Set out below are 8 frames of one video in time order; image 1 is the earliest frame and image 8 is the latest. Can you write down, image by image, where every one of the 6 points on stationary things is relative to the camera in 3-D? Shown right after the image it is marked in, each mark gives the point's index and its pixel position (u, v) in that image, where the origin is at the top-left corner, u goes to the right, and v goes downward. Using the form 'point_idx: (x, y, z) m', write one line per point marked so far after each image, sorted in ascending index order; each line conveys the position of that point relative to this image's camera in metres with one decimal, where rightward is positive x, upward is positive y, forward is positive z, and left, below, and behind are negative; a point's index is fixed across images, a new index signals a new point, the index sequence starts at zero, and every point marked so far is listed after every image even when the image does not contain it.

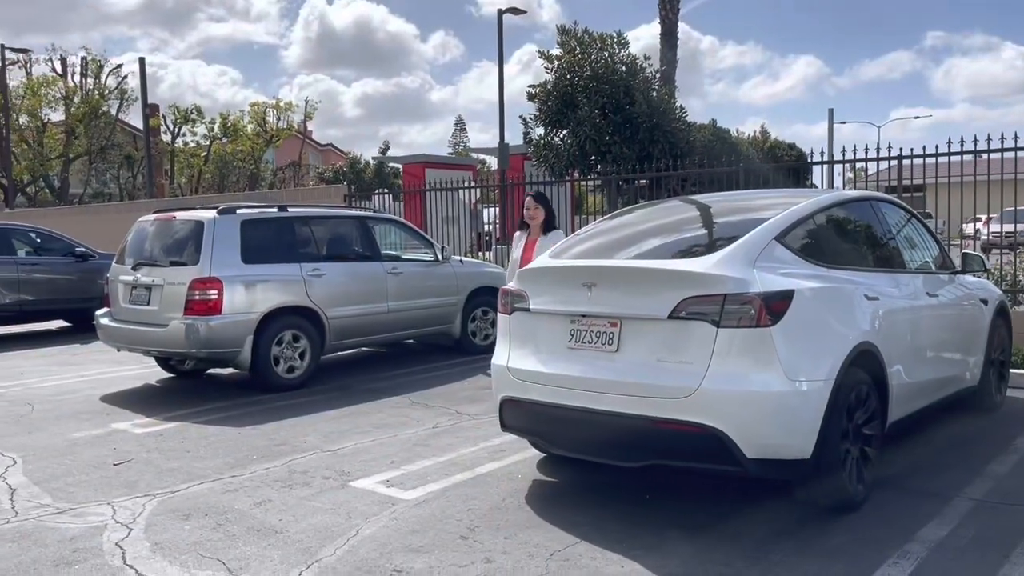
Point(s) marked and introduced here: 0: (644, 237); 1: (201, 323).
0: (+1.1, +0.4, +5.5) m
1: (-3.1, -0.4, +8.5) m
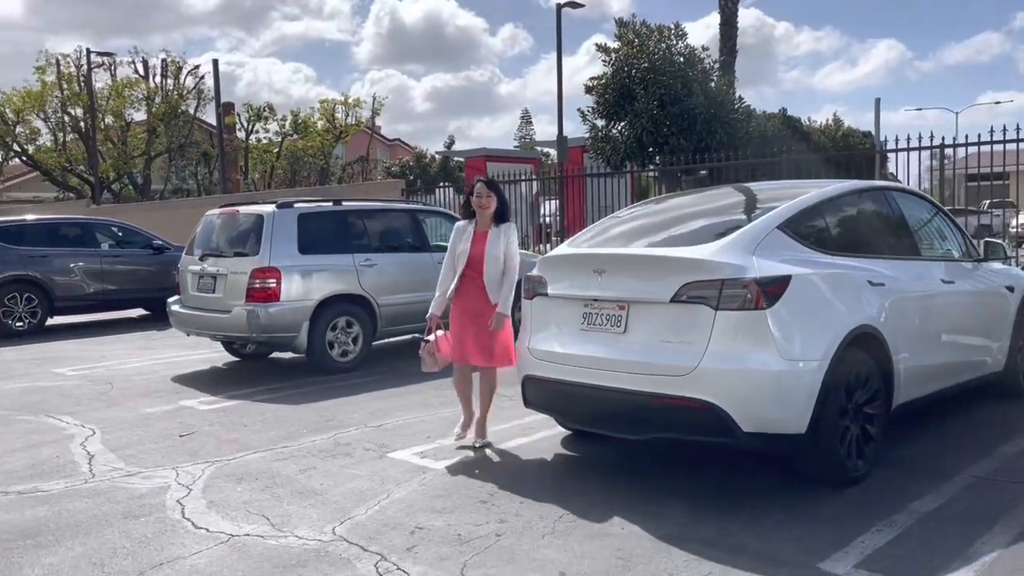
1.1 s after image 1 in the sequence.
0: (+1.3, +0.5, +5.8) m
1: (-2.7, -0.2, +9.1) m
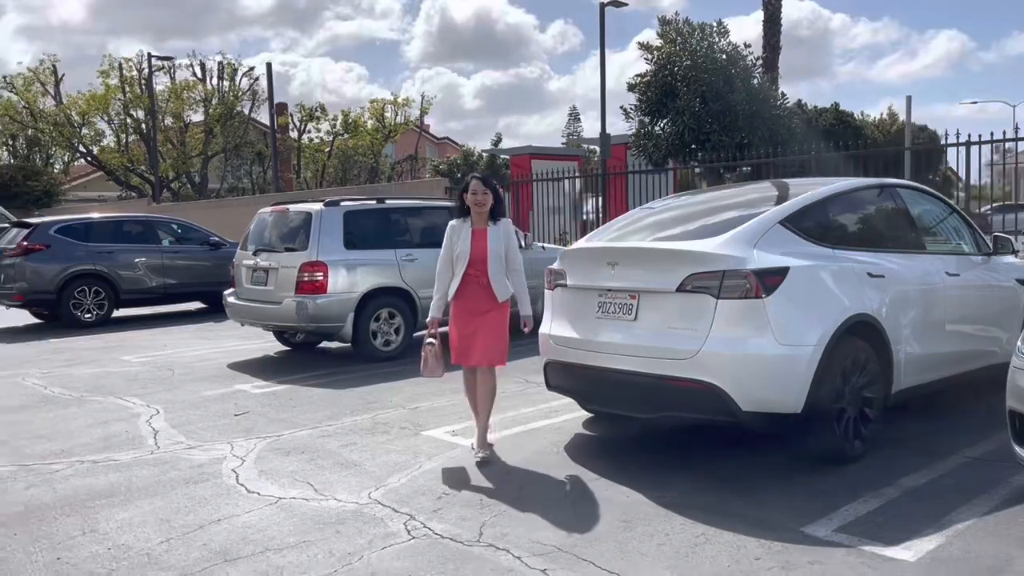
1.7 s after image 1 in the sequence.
0: (+1.4, +0.6, +6.2) m
1: (-2.3, -0.2, +9.8) m
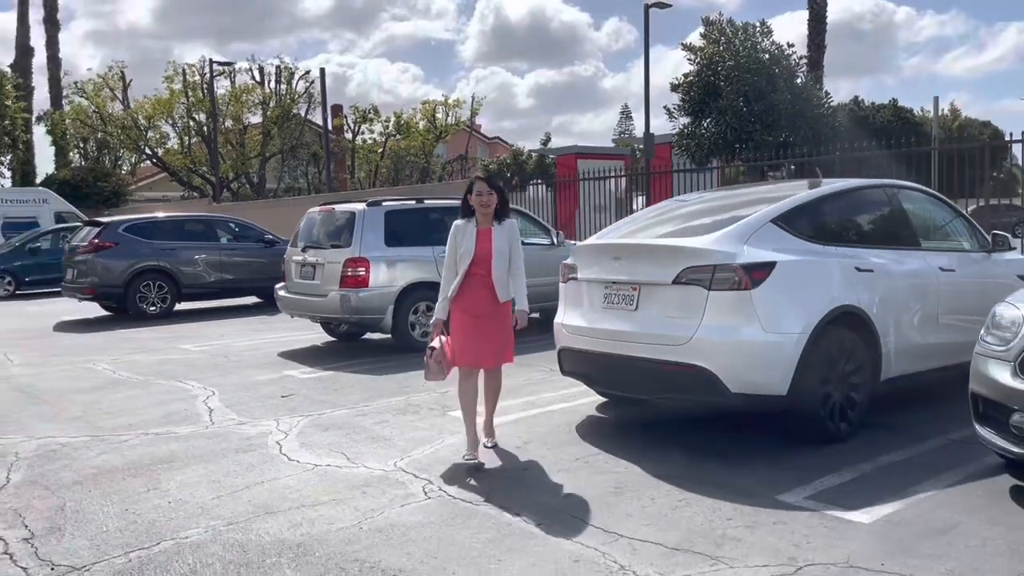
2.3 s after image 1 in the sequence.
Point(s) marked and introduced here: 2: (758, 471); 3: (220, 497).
0: (+1.6, +0.6, +6.8) m
1: (-2.0, -0.1, +10.5) m
2: (+1.6, -1.2, +5.6) m
3: (-1.9, -1.3, +5.4) m
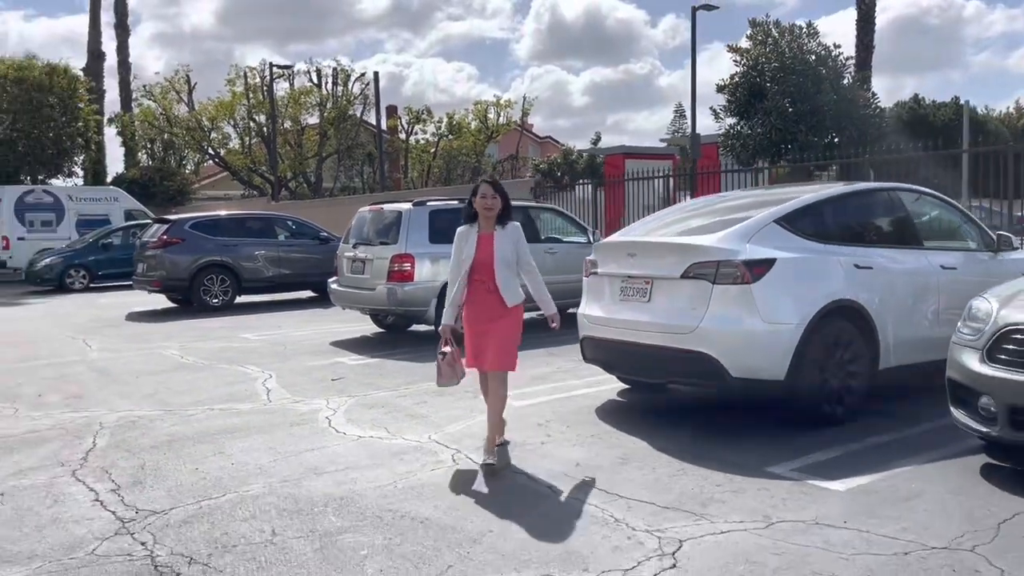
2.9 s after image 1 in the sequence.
0: (+1.8, +0.6, +7.3) m
1: (-1.5, 0.0, +11.3) m
2: (+1.8, -1.2, +6.1) m
3: (-1.7, -1.3, +6.2) m
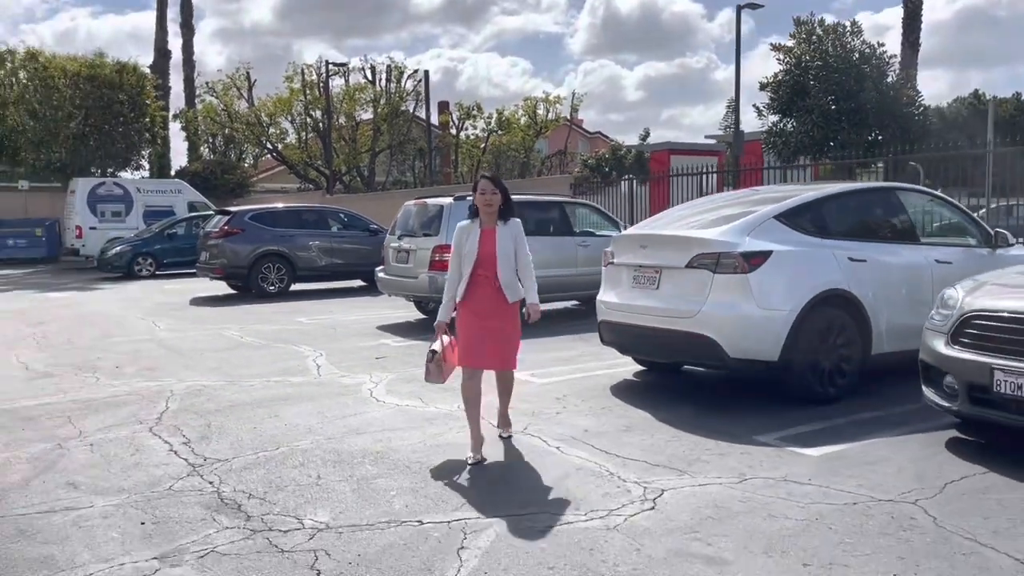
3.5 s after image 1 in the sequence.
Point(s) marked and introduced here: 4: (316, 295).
0: (+2.0, +0.7, +8.0) m
1: (-1.0, +0.2, +12.2) m
2: (+1.9, -1.1, +6.8) m
3: (-1.6, -1.1, +7.1) m
4: (-4.1, -0.1, +17.8) m
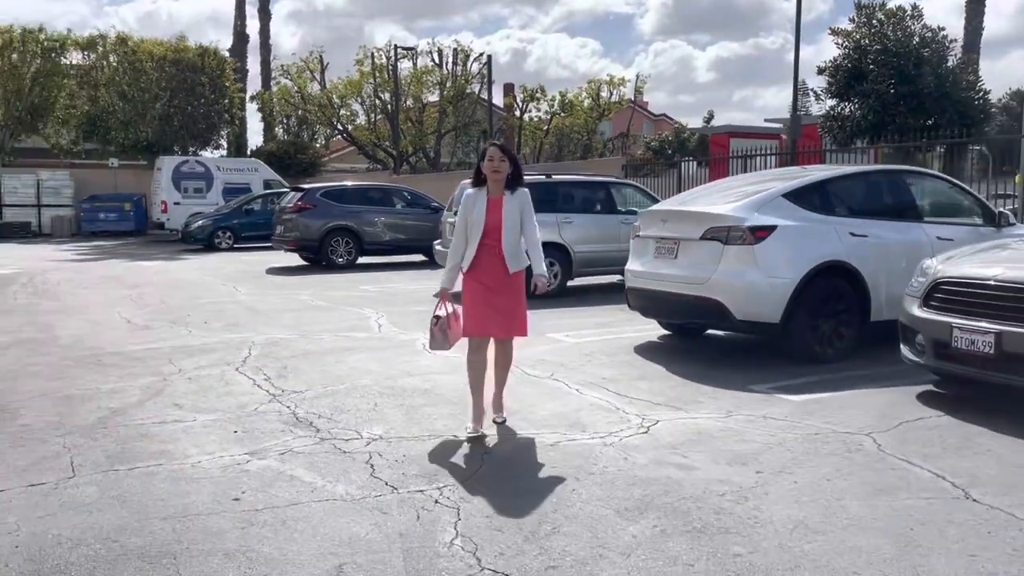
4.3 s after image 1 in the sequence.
0: (+2.4, +1.0, +8.9) m
1: (-0.3, +0.6, +13.3) m
2: (+2.2, -0.8, +7.7) m
3: (-1.3, -0.8, +8.3) m
4: (-3.0, +0.5, +19.1) m
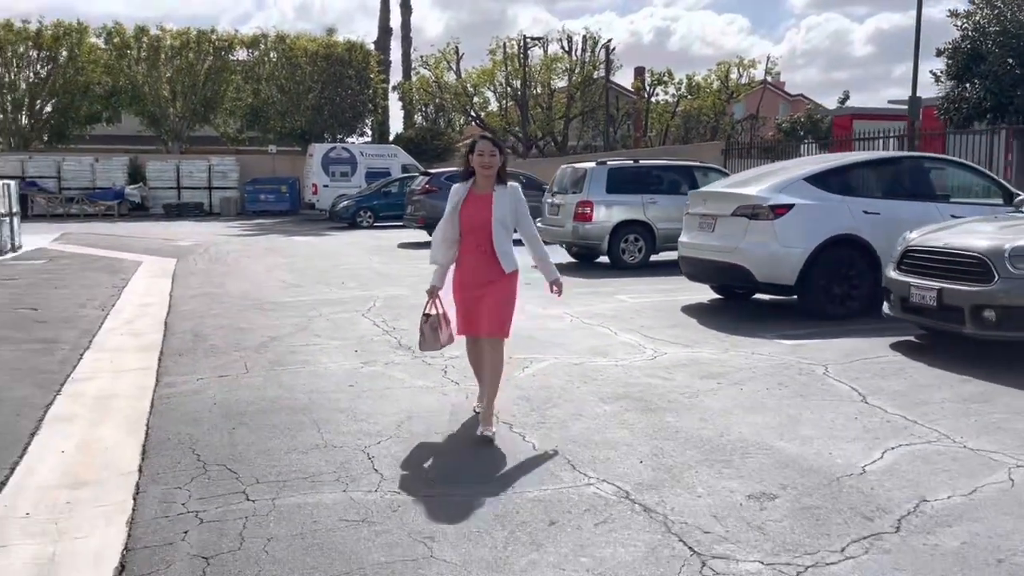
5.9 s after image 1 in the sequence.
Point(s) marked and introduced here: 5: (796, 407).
0: (+3.3, +1.4, +10.4) m
1: (+1.3, +1.1, +15.2) m
2: (+2.8, -0.4, +9.4) m
3: (-0.5, -0.3, +10.5) m
4: (-0.4, +1.2, +21.4) m
5: (+2.0, -0.9, +6.1) m
